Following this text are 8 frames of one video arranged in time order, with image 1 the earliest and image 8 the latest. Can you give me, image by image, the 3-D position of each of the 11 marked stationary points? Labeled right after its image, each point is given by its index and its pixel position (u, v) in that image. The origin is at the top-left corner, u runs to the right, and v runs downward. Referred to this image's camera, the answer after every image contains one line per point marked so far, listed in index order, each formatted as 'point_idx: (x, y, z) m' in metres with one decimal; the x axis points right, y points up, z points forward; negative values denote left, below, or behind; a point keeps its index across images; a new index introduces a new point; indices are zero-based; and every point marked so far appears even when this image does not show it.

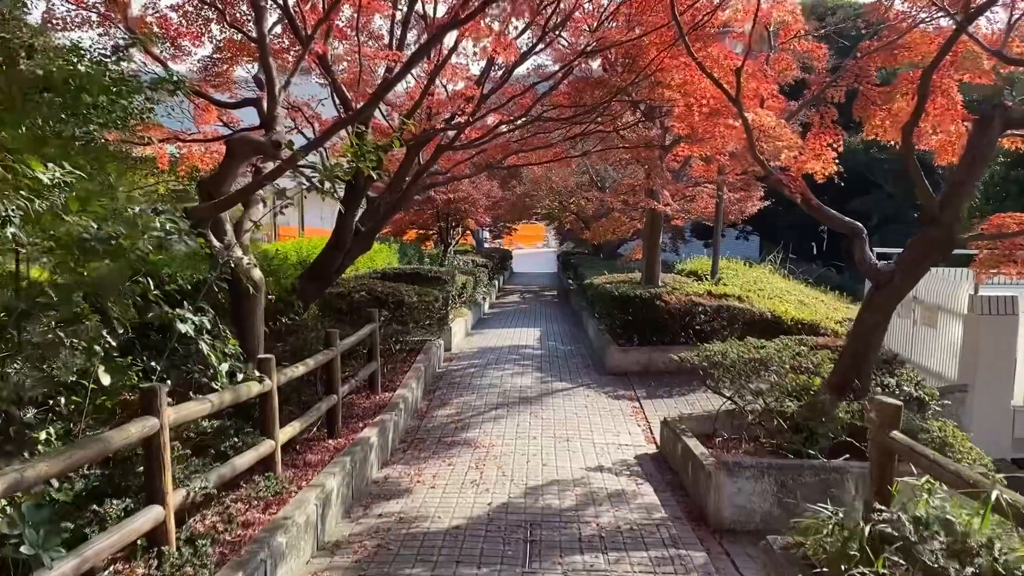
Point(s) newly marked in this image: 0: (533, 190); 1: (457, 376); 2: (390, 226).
0: (+0.5, +2.2, +17.8) m
1: (-0.6, -1.0, +8.7) m
2: (-2.6, +1.4, +17.2) m
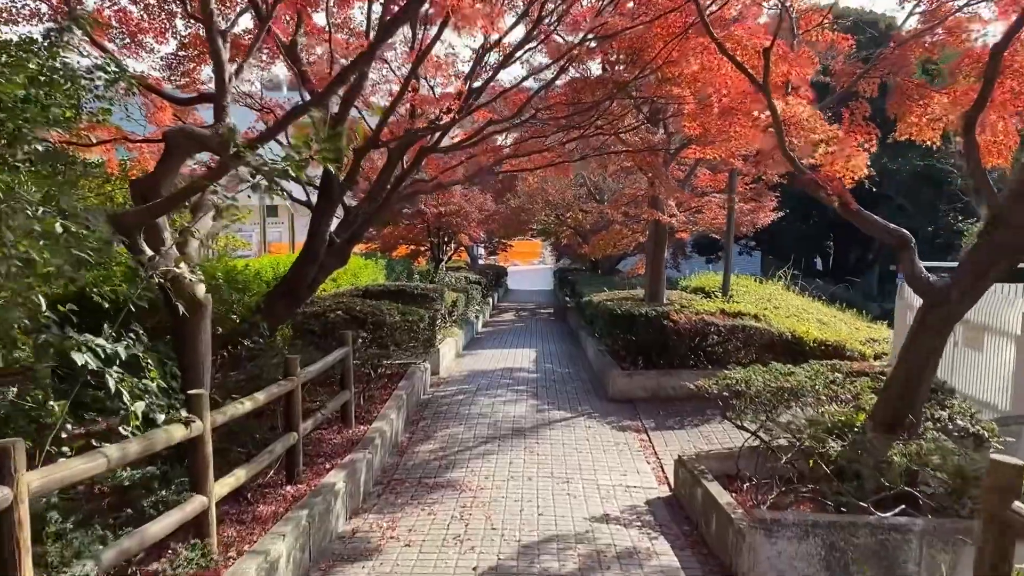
0: (+0.3, +1.8, +17.0) m
1: (-0.7, -1.2, +7.8) m
2: (-2.8, +1.0, +16.4) m
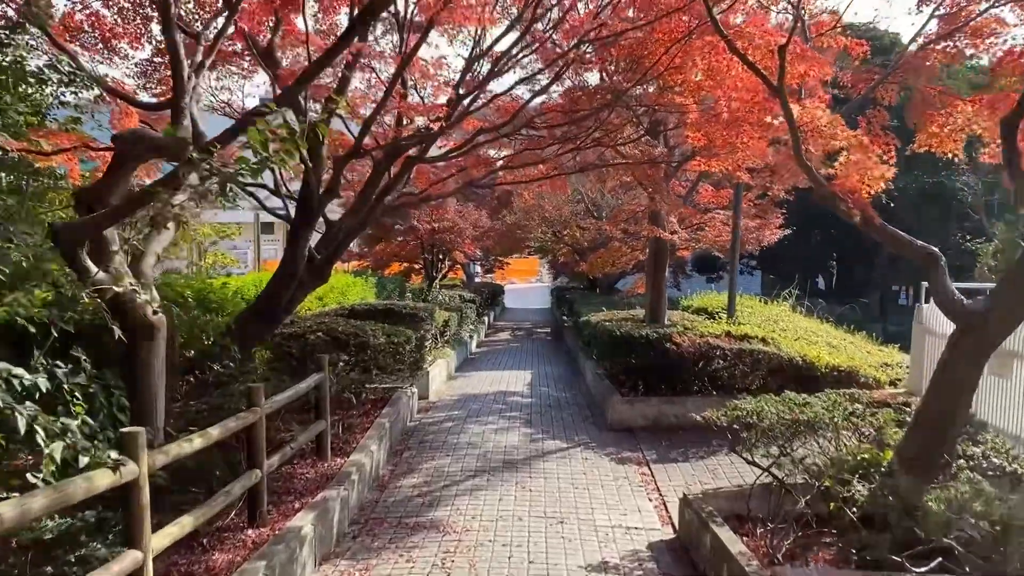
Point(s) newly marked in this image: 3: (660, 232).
0: (+0.3, +1.4, +16.6) m
1: (-0.8, -1.4, +7.3) m
2: (-2.9, +0.6, +16.0) m
3: (+1.7, +0.7, +9.4) m
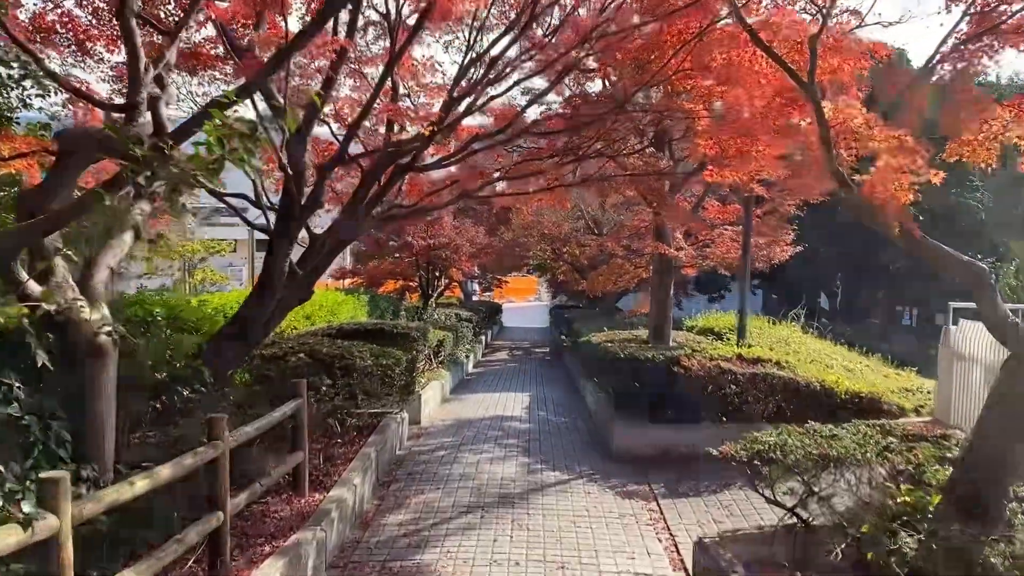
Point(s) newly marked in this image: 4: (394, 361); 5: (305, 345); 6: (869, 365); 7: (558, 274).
0: (+0.2, +1.1, +16.1) m
1: (-0.8, -1.5, +6.8) m
2: (-2.9, +0.3, +15.5) m
3: (+1.7, +0.5, +8.9) m
4: (-1.1, -0.7, +7.2) m
5: (-1.8, -0.5, +7.0) m
6: (+3.9, -0.8, +8.6) m
7: (+1.1, +0.3, +18.1) m
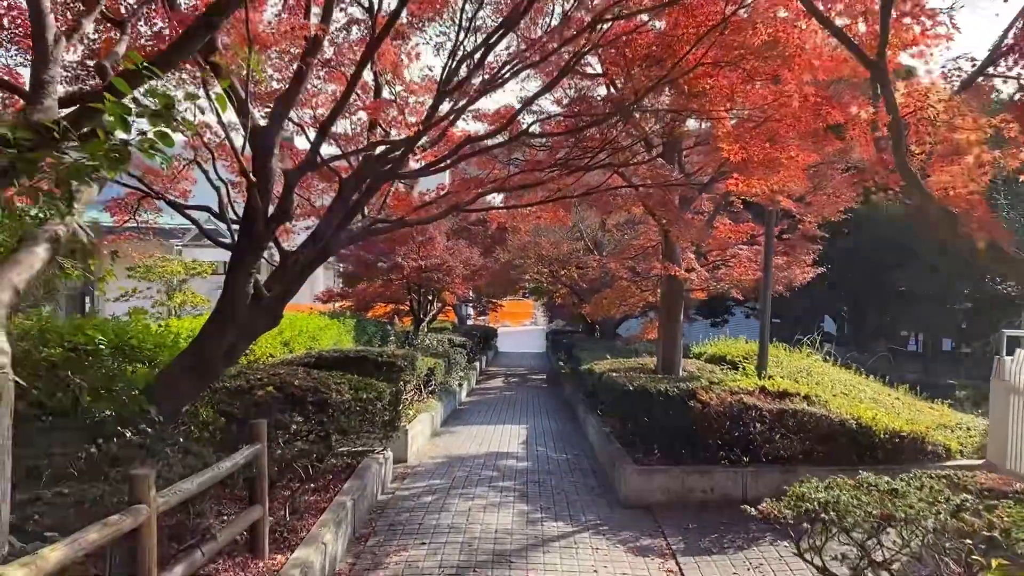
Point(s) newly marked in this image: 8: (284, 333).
0: (+0.1, +0.6, +15.4) m
1: (-0.8, -1.7, +6.0) m
2: (-3.0, -0.2, +14.7) m
3: (+1.7, +0.2, +8.1) m
4: (-1.1, -0.9, +6.4) m
5: (-1.9, -0.7, +6.3) m
6: (+3.8, -1.1, +7.8) m
7: (+1.0, -0.2, +17.4) m
8: (-2.6, -0.5, +9.2) m
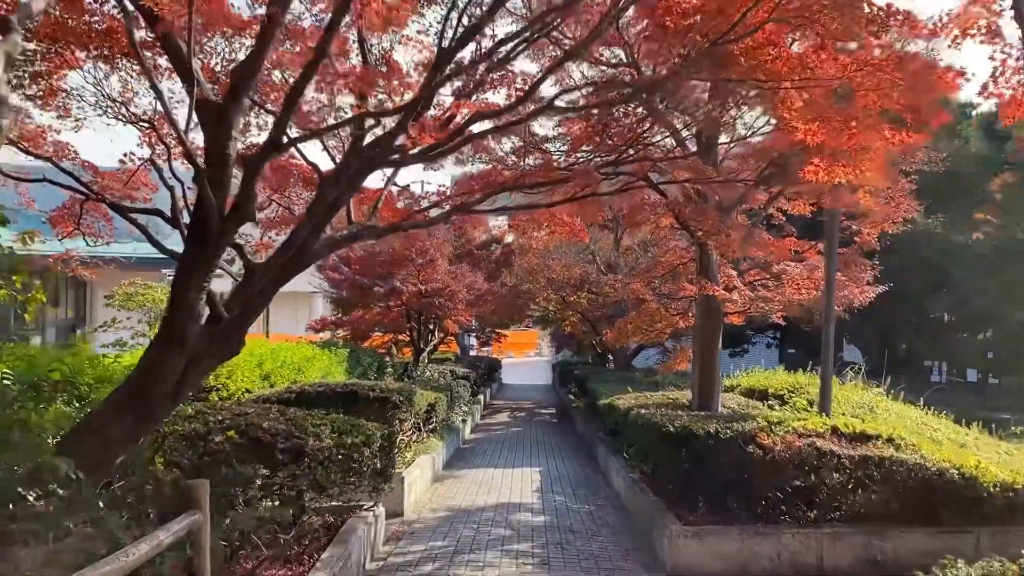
0: (+0.3, +0.1, +14.3) m
1: (-0.7, -1.8, +4.8) m
2: (-2.8, -0.7, +13.6) m
3: (+1.8, 0.0, +7.0) m
4: (-1.0, -1.0, +5.2) m
5: (-1.8, -0.8, +5.1) m
6: (+3.9, -1.2, +6.6) m
7: (+1.1, -0.8, +16.2) m
8: (-2.5, -0.8, +8.0) m
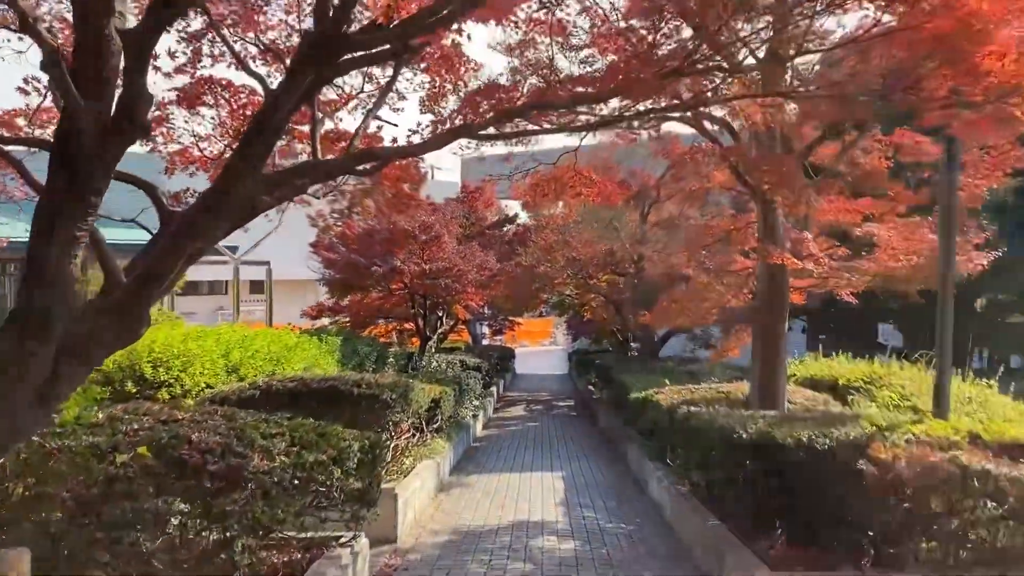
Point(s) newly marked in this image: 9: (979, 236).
0: (+0.5, +0.4, +12.9) m
1: (-0.6, -1.6, +3.5) m
2: (-2.6, -0.4, +12.2) m
3: (+1.9, +0.2, +5.6) m
4: (-0.9, -0.8, +3.9) m
5: (-1.6, -0.7, +3.8) m
6: (+4.1, -1.0, +5.2) m
7: (+1.4, -0.4, +14.8) m
8: (-2.4, -0.6, +6.7) m
9: (+3.5, +0.4, +6.0) m
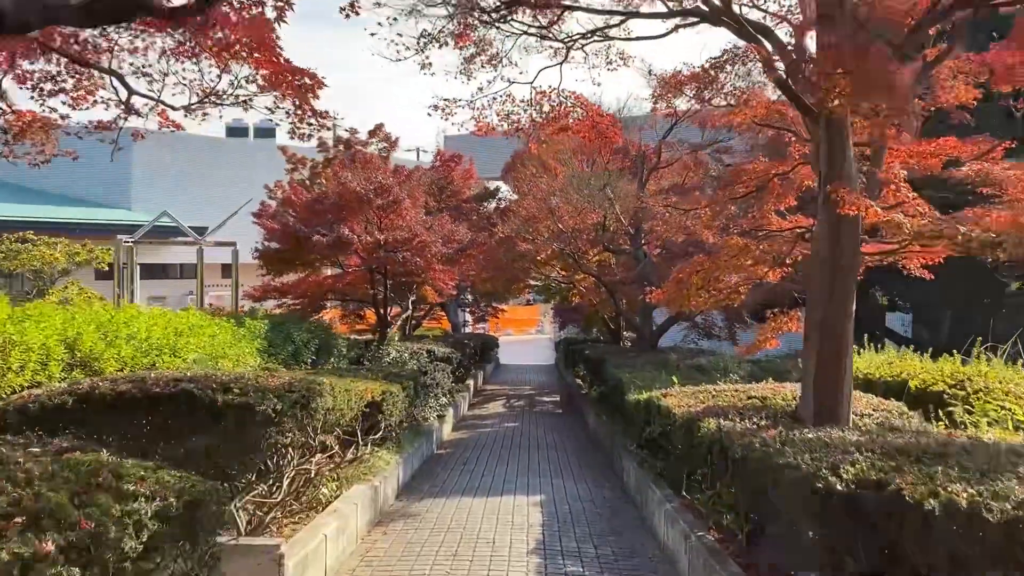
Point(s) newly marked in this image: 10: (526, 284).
0: (+0.2, +0.7, +11.1) m
1: (-0.8, -1.5, +1.6) m
2: (-2.9, -0.1, +10.4) m
3: (+1.7, +0.4, +3.8) m
4: (-1.1, -0.6, +2.0) m
5: (-1.9, -0.5, +1.9) m
6: (+3.8, -0.8, +3.4) m
7: (+1.0, -0.1, +13.0) m
8: (-2.6, -0.3, +4.8) m
9: (+3.2, +0.5, +4.2) m
10: (+0.2, +0.1, +14.4) m
